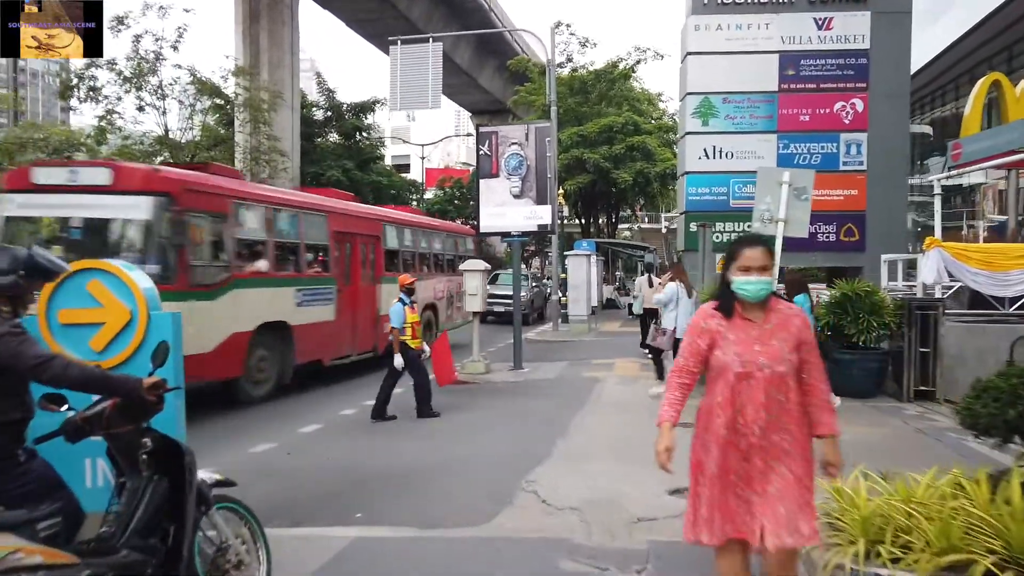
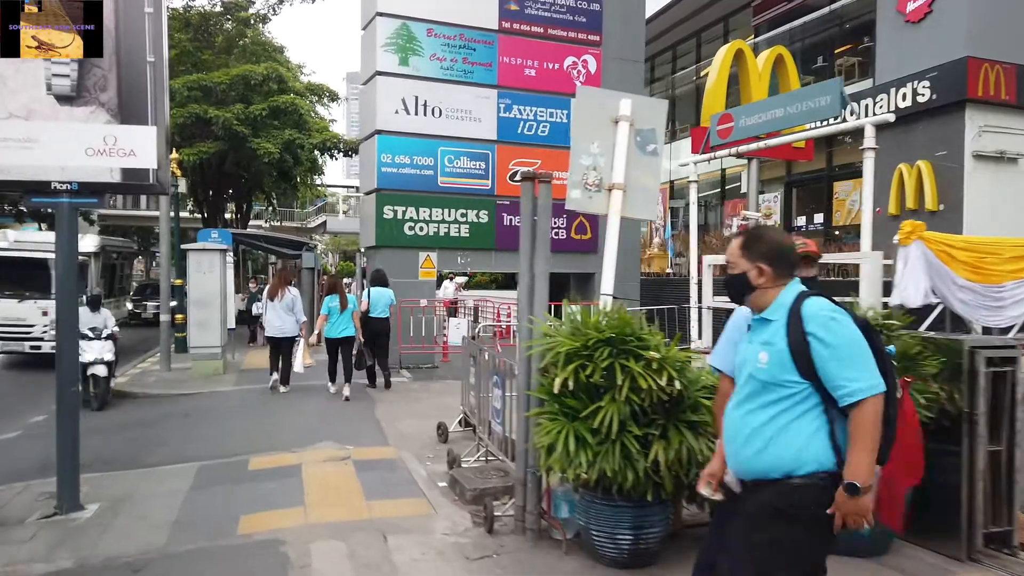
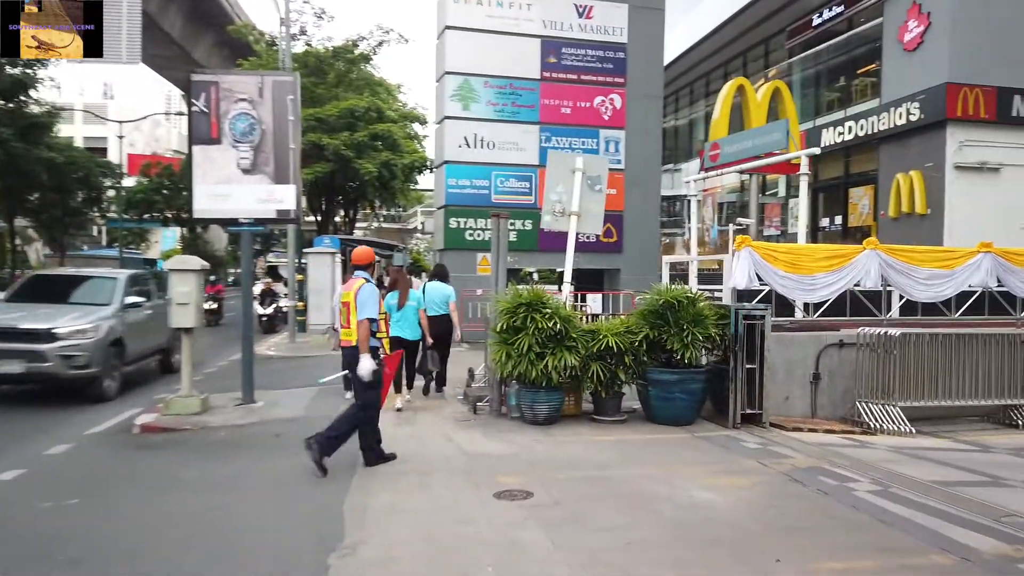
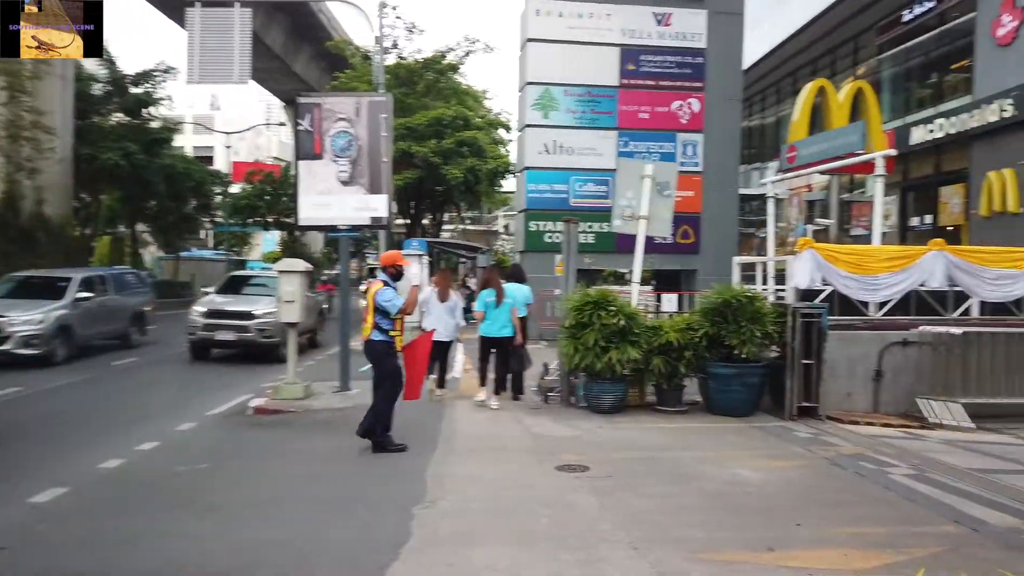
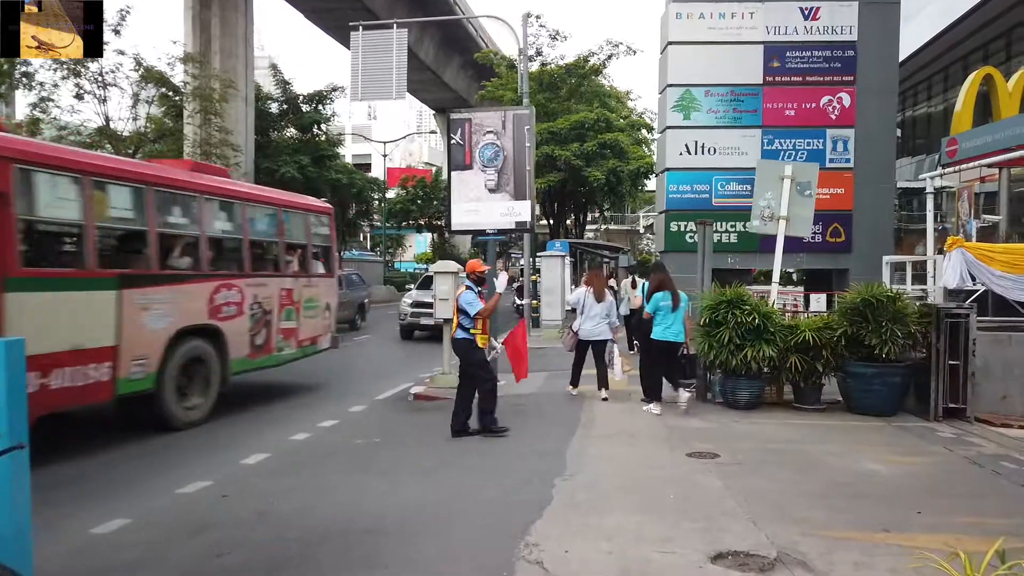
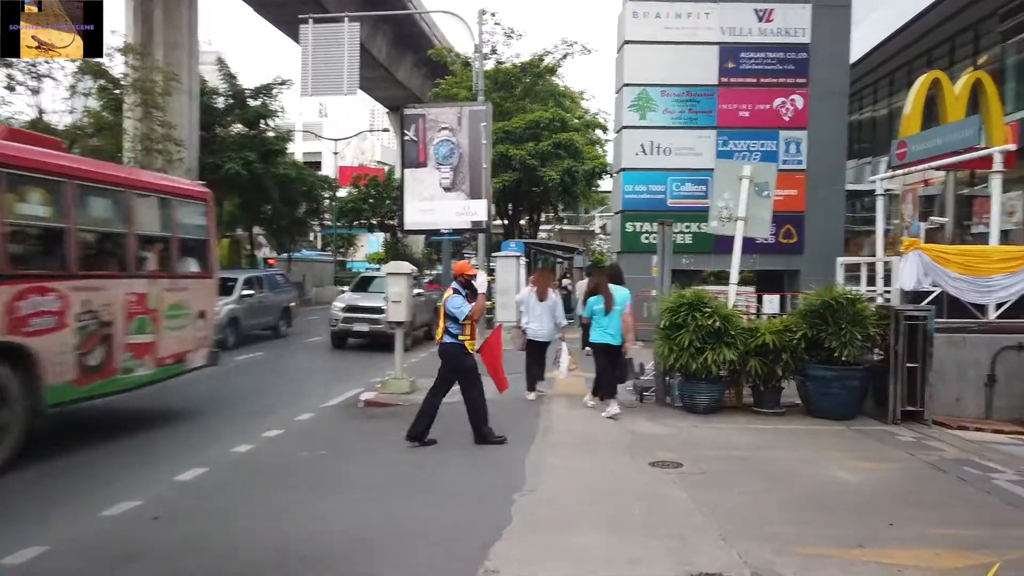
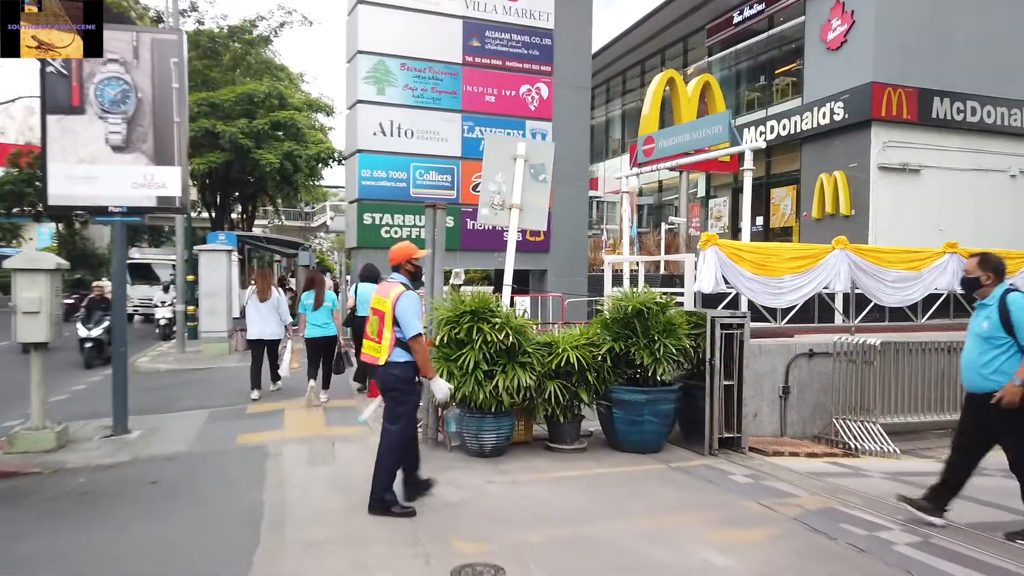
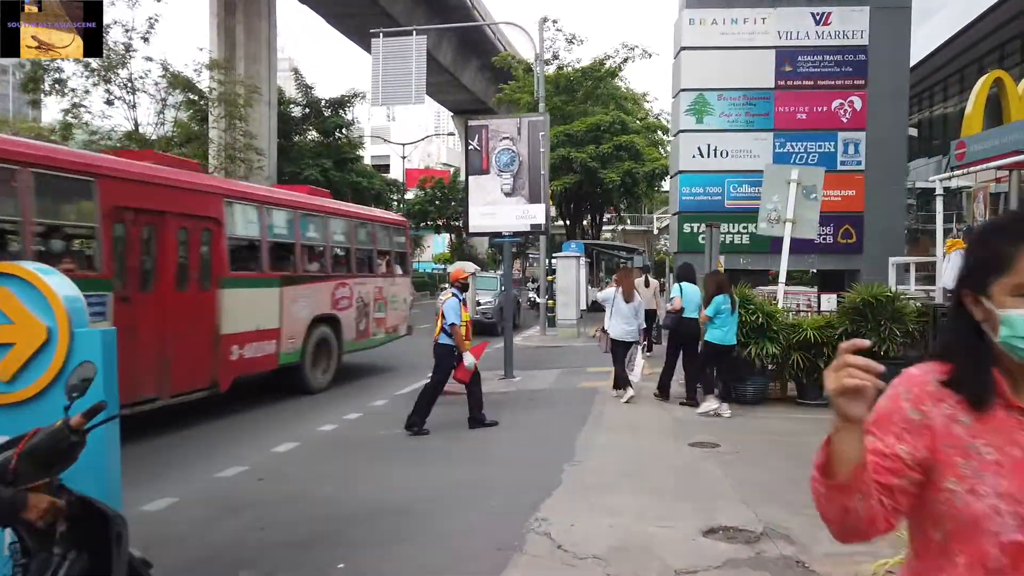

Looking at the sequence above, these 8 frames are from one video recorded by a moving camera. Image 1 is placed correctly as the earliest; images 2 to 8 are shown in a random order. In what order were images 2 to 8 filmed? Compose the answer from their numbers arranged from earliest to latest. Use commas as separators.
8, 5, 6, 4, 3, 7, 2
